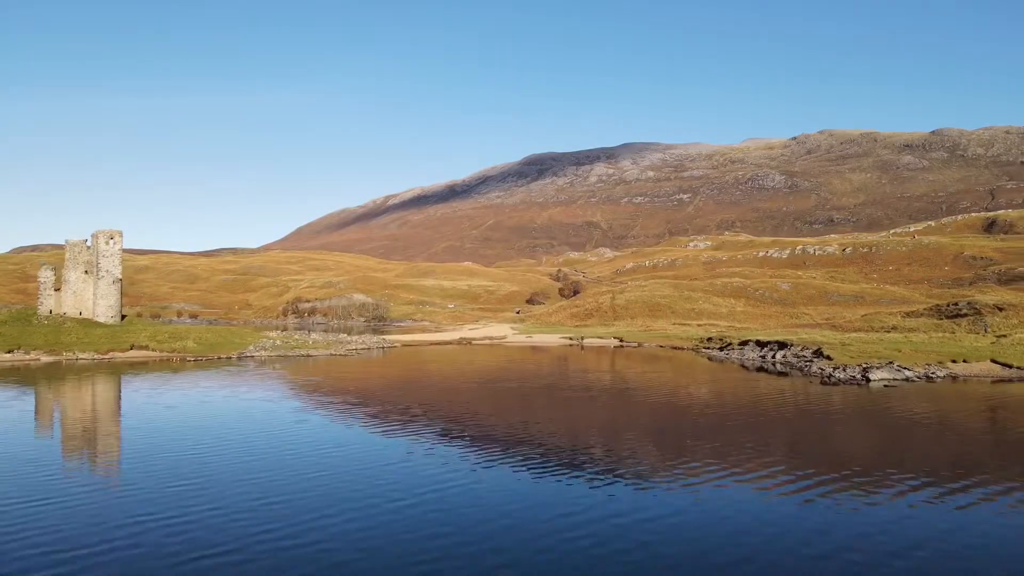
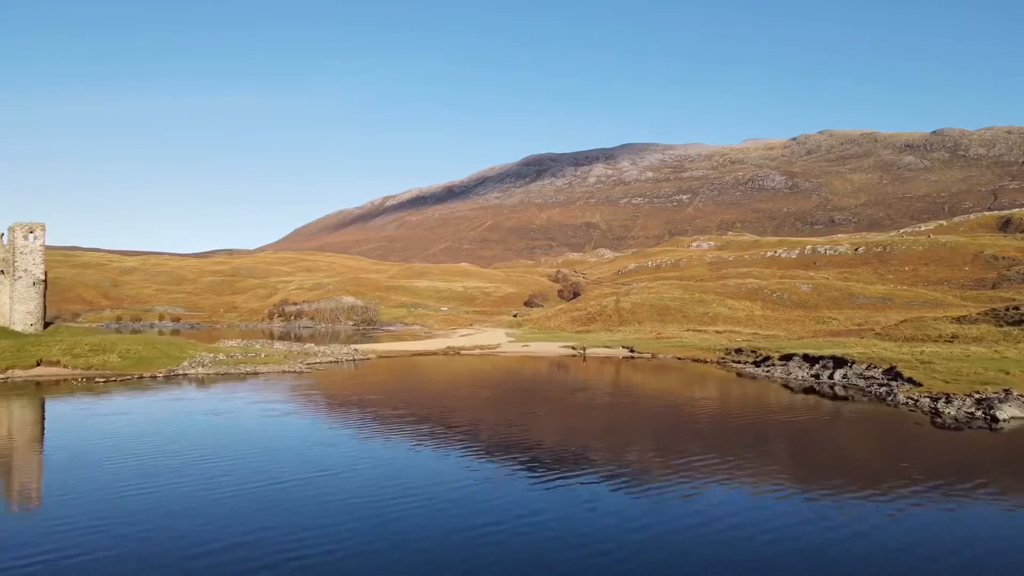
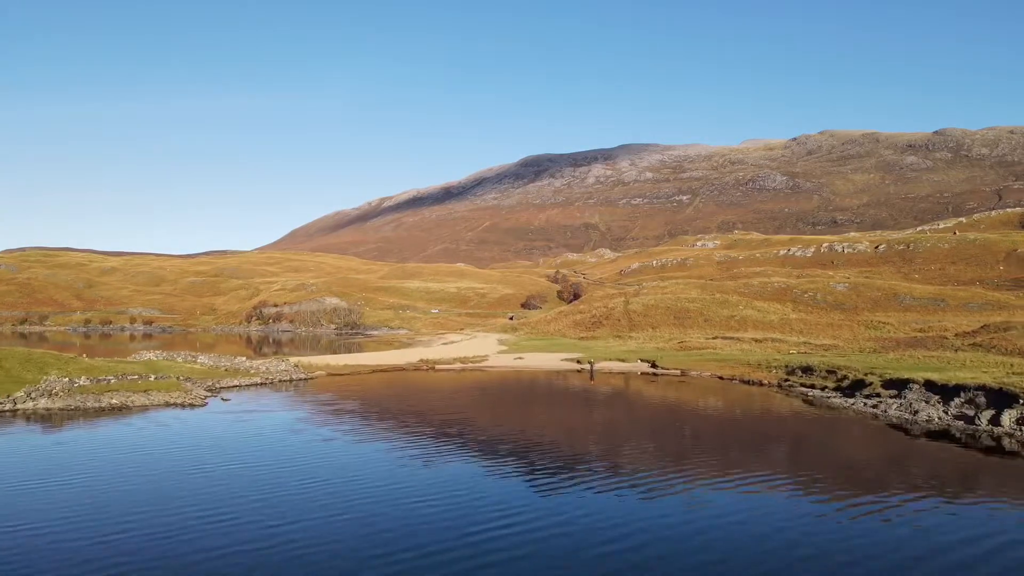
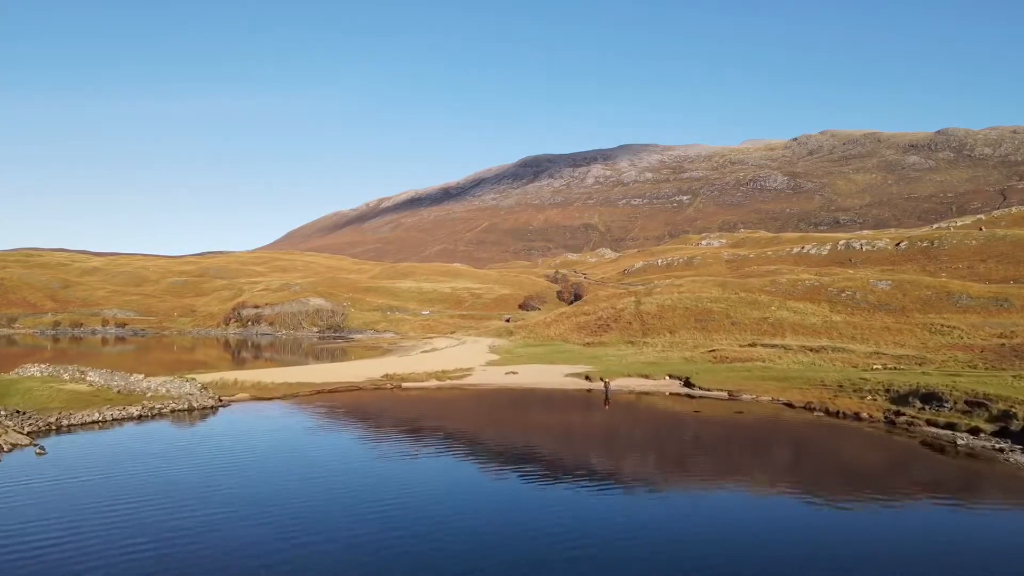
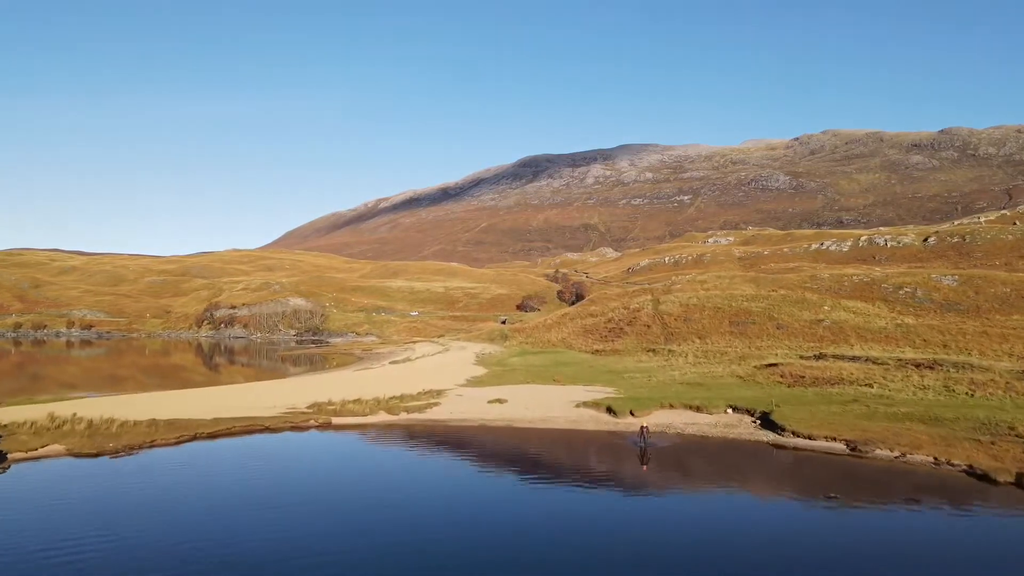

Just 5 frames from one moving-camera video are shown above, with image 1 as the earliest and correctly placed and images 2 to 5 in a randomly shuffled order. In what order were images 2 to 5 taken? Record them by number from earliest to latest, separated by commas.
2, 3, 4, 5
